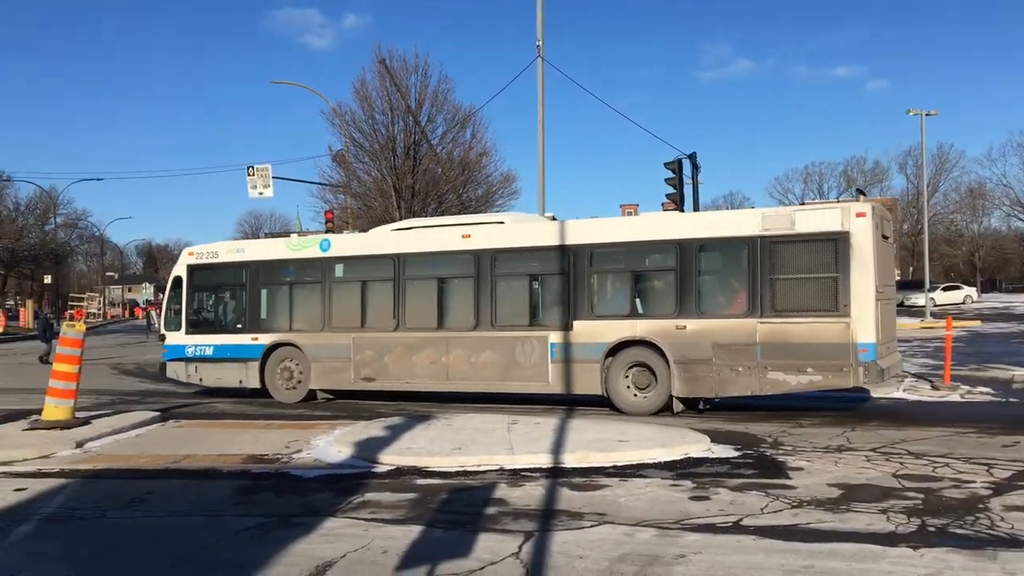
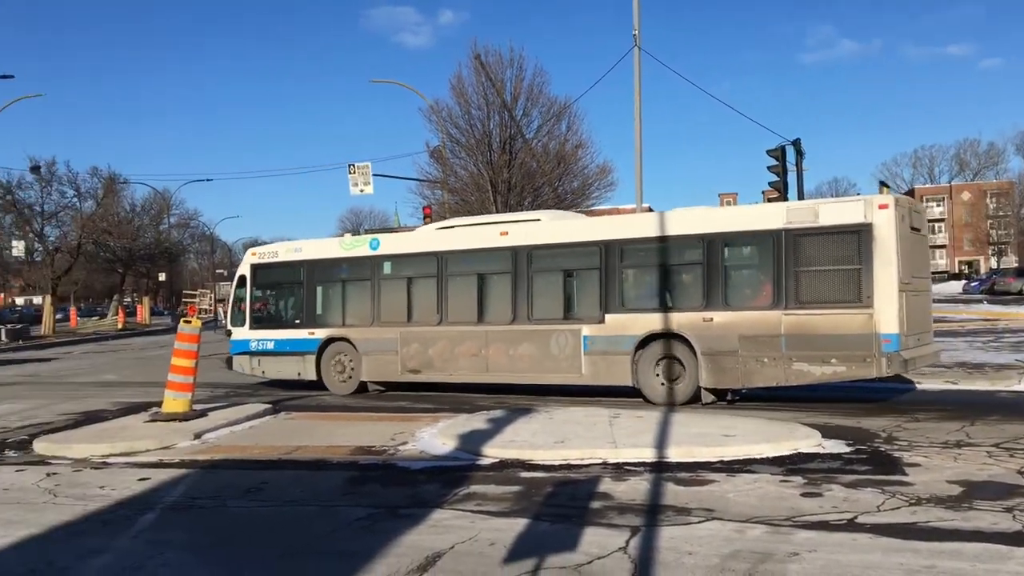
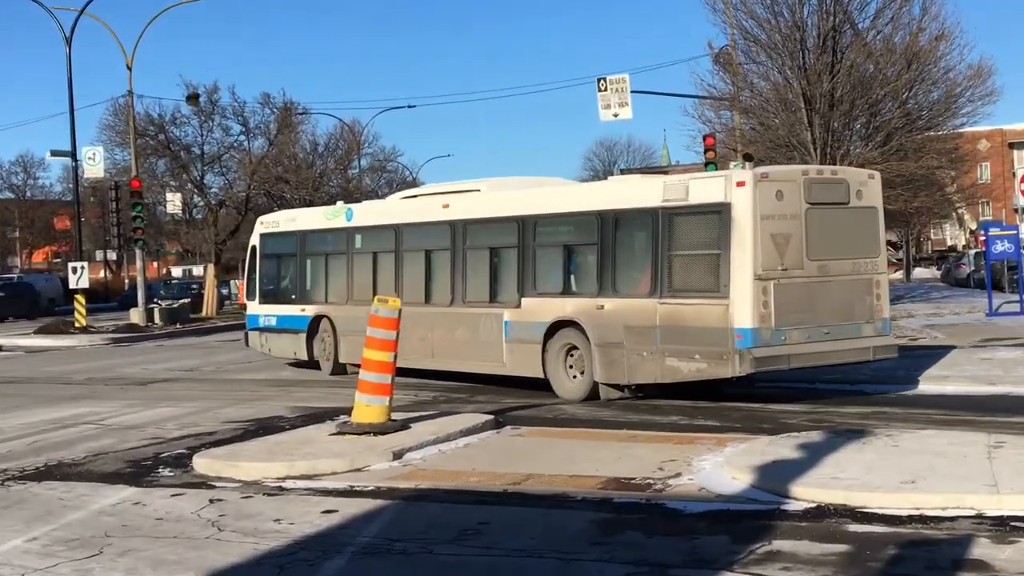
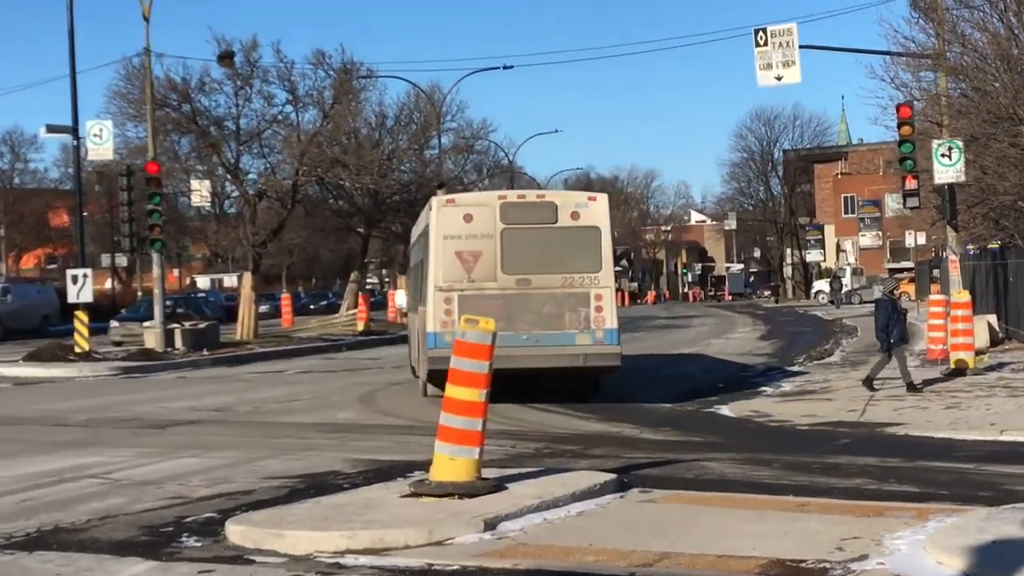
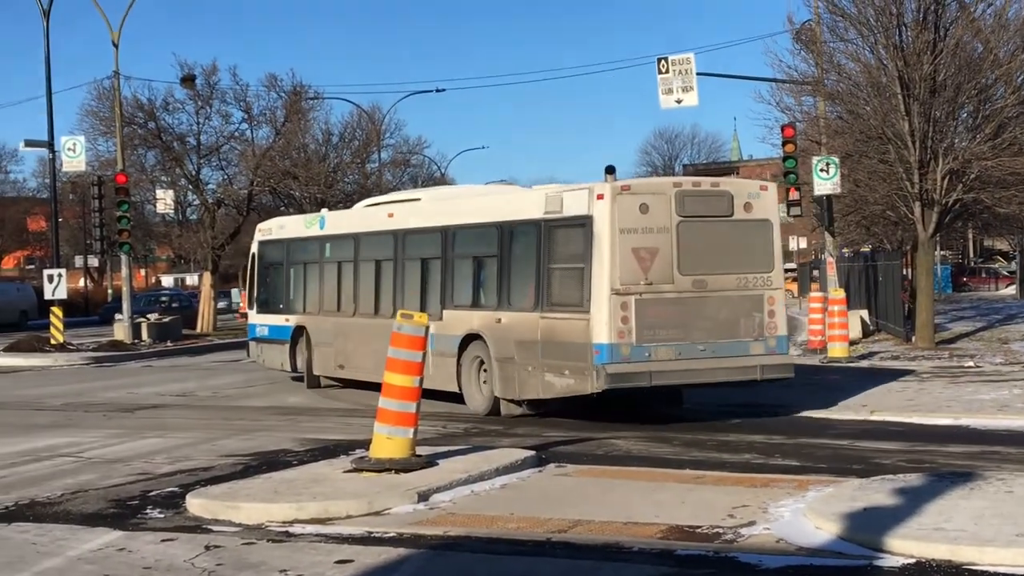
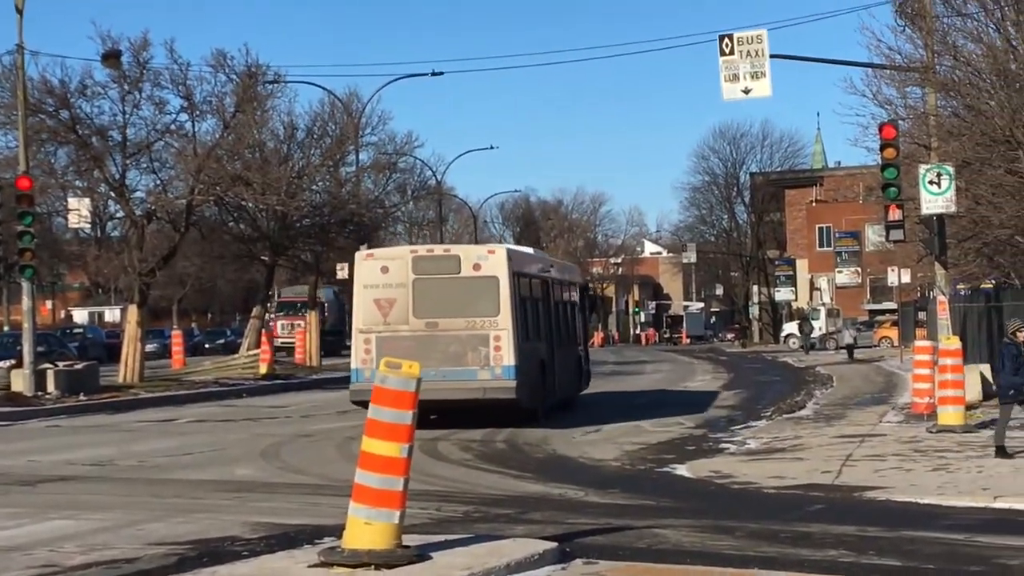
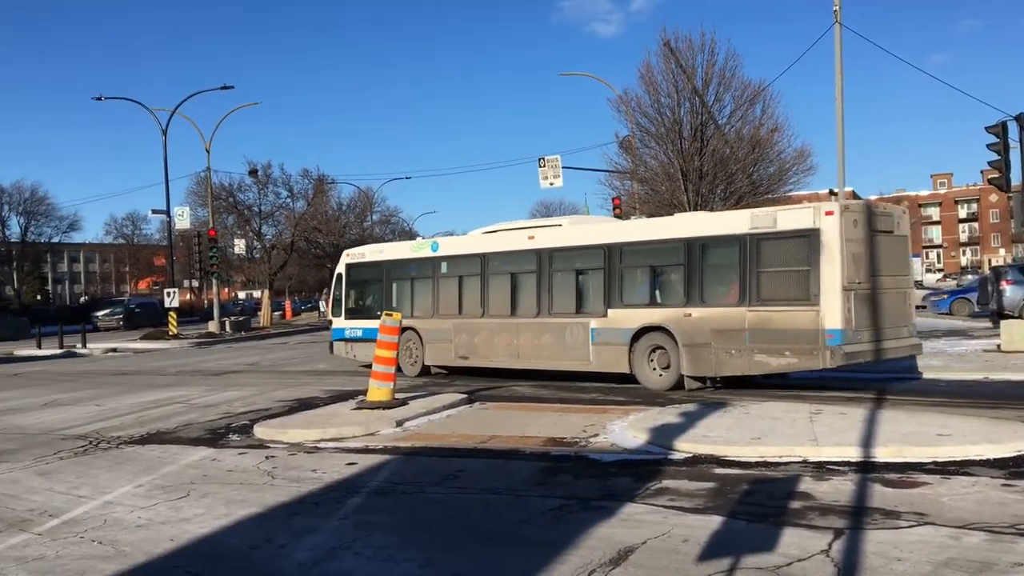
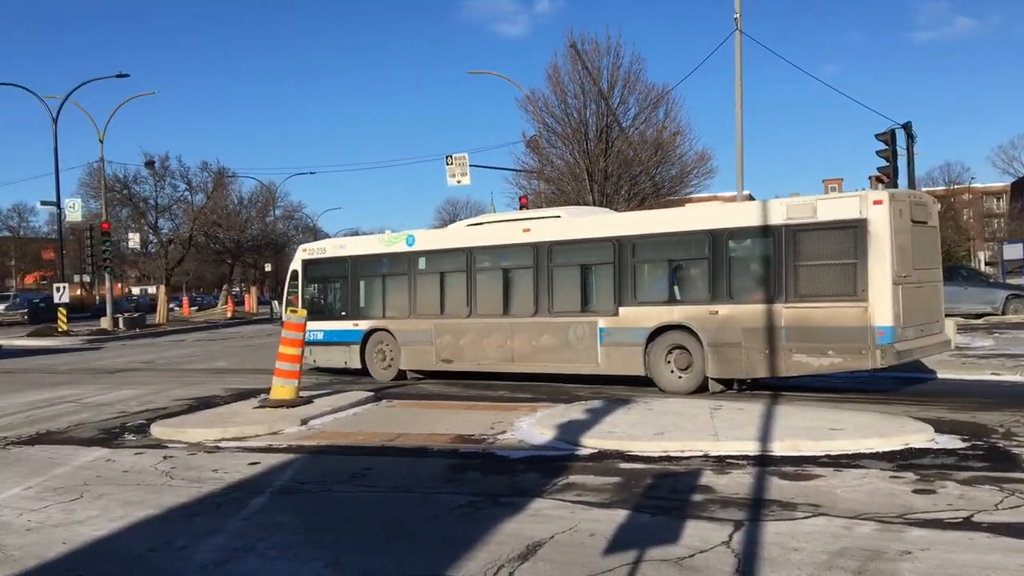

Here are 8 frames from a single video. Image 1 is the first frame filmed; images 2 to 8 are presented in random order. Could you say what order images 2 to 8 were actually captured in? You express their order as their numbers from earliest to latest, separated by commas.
2, 8, 7, 3, 5, 4, 6
